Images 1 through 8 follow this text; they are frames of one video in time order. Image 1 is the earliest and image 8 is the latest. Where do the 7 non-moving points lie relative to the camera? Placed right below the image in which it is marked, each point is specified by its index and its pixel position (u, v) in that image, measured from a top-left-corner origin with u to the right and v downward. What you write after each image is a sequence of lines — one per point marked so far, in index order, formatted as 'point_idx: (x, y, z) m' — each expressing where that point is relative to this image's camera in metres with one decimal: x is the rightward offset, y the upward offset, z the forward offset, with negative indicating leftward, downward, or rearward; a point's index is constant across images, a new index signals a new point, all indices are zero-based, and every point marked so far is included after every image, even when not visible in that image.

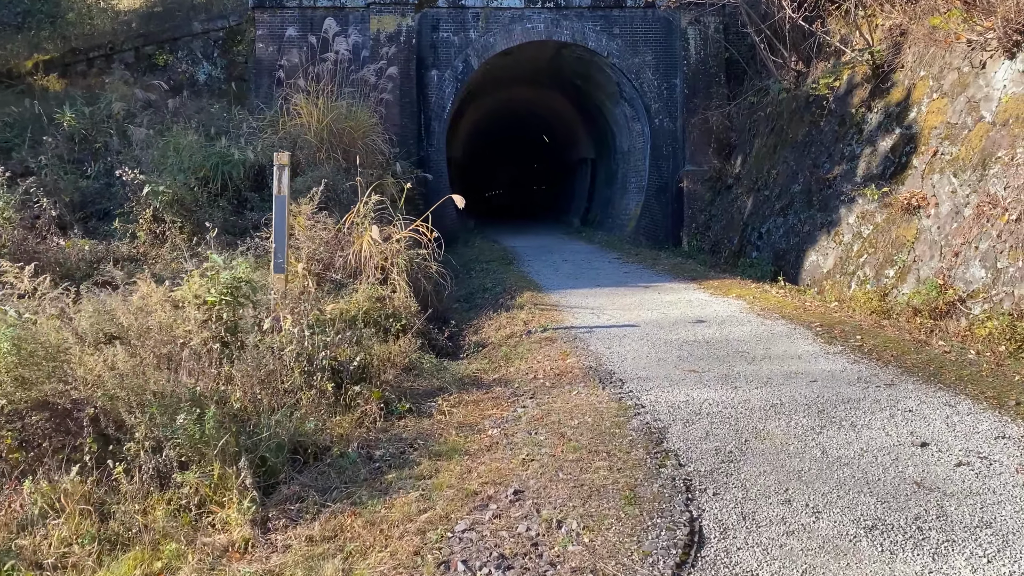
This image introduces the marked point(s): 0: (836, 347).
0: (+2.1, -0.4, +5.0) m
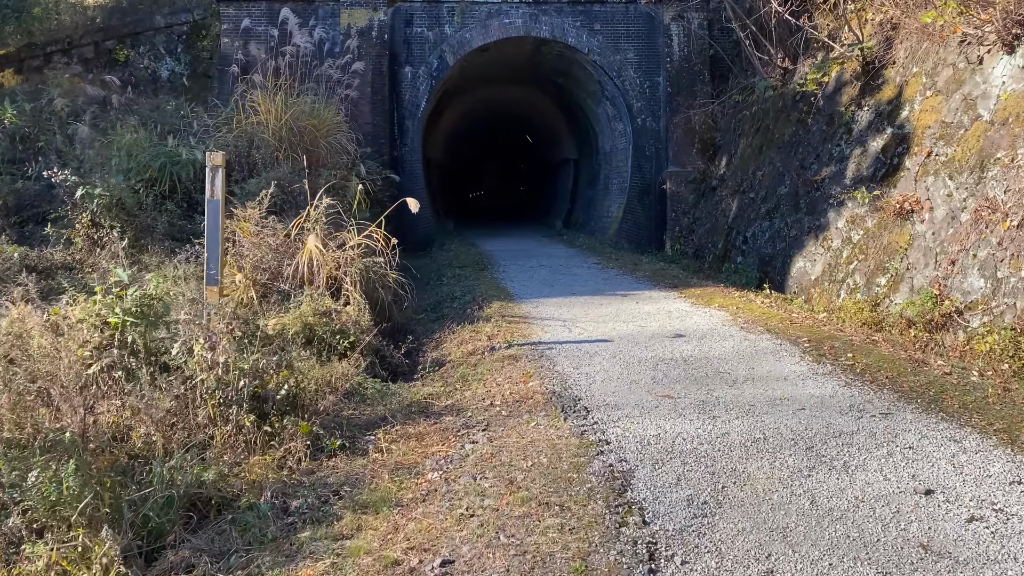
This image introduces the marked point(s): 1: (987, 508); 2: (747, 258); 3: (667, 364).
0: (+1.9, -0.5, +4.6) m
1: (+1.7, -0.8, +2.7) m
2: (+2.8, +0.4, +9.3) m
3: (+0.9, -0.5, +4.7) m
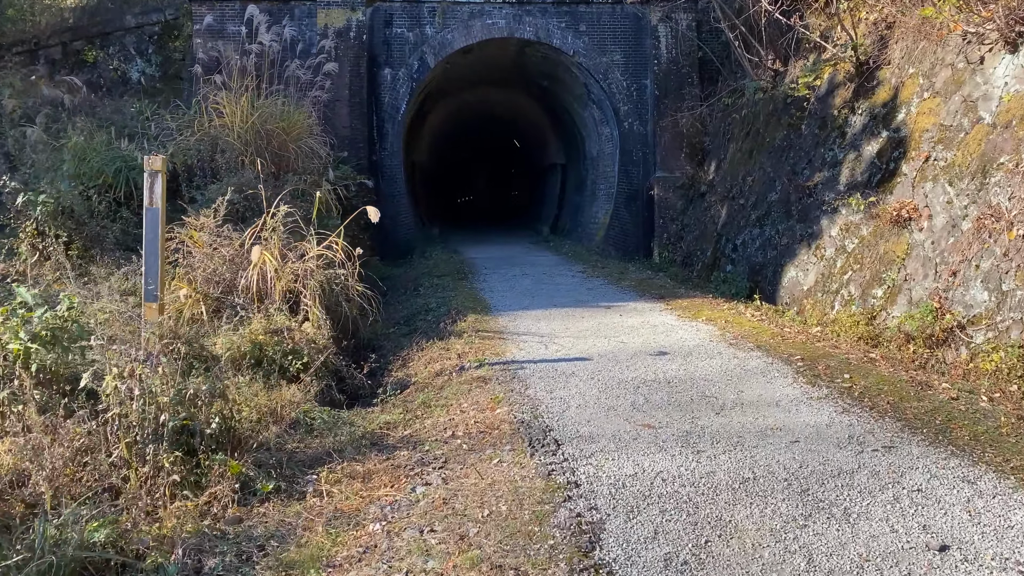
0: (+1.7, -0.6, +4.2) m
1: (+1.5, -0.8, +2.3) m
2: (+2.6, +0.3, +8.9) m
3: (+0.8, -0.6, +4.3) m
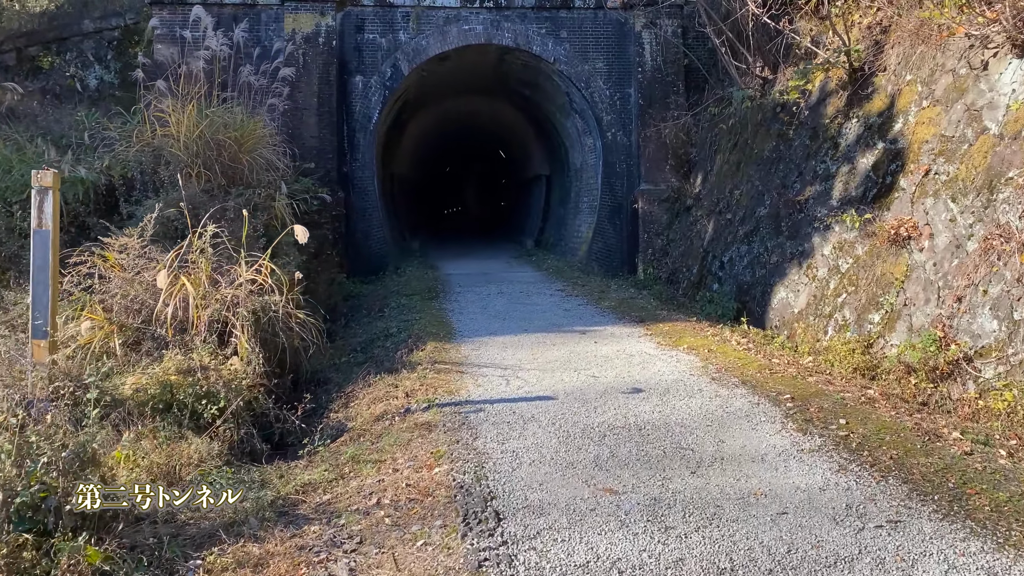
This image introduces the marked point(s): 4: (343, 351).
0: (+1.4, -0.7, +3.6) m
1: (+1.3, -1.0, +1.7) m
2: (+2.3, 0.0, +8.4) m
3: (+0.5, -0.7, +3.8) m
4: (-1.4, -0.5, +6.4) m
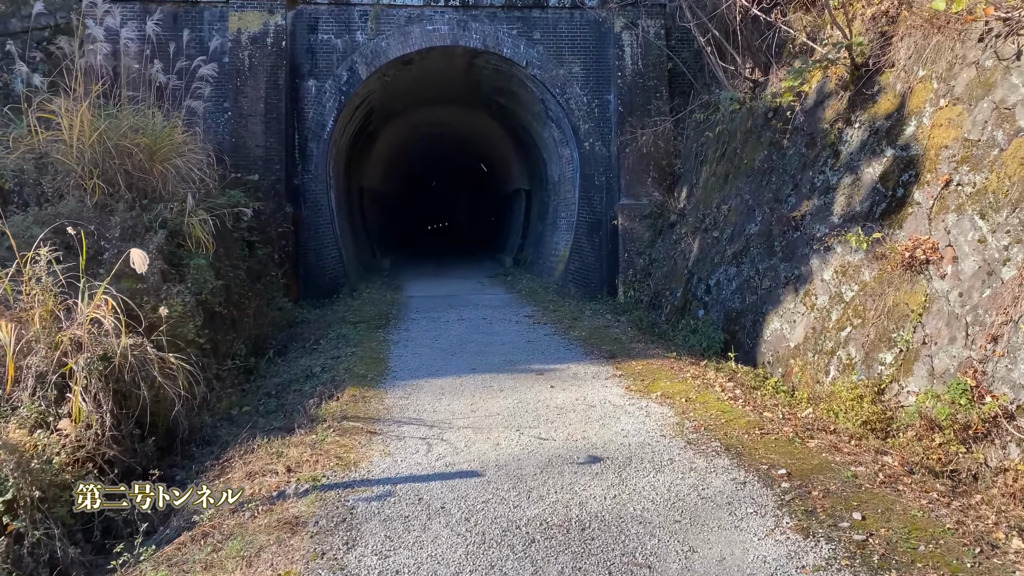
0: (+1.0, -0.9, +2.6) m
1: (+0.9, -1.1, +0.7) m
2: (+1.9, -0.2, +7.4) m
3: (+0.1, -0.9, +2.7) m
4: (-1.8, -0.7, +5.4) m
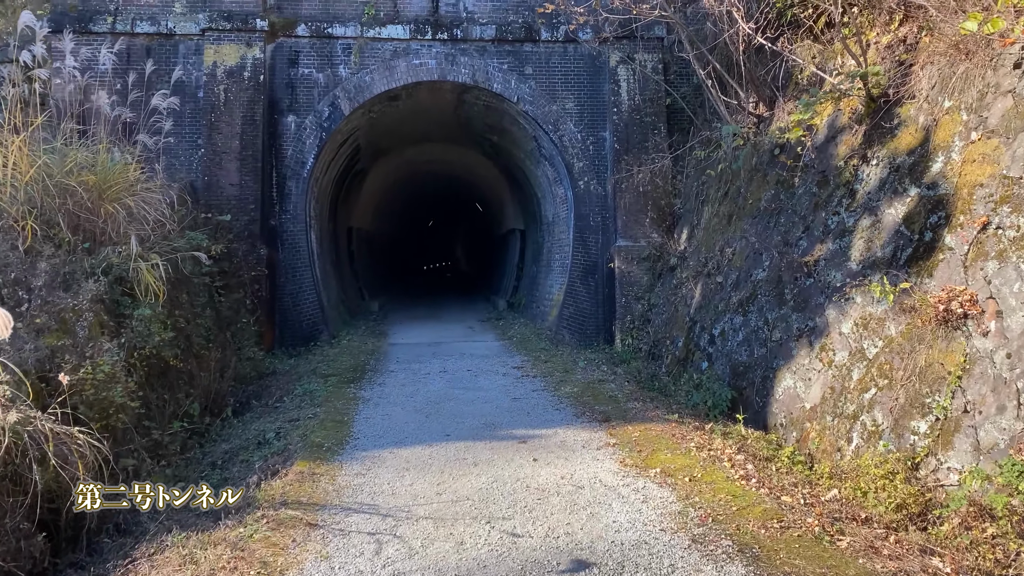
0: (+0.9, -1.1, +1.9) m
1: (+0.8, -1.2, 0.0) m
2: (+1.8, -0.7, +6.7) m
3: (0.0, -1.1, +2.1) m
4: (-1.9, -1.1, +4.7) m
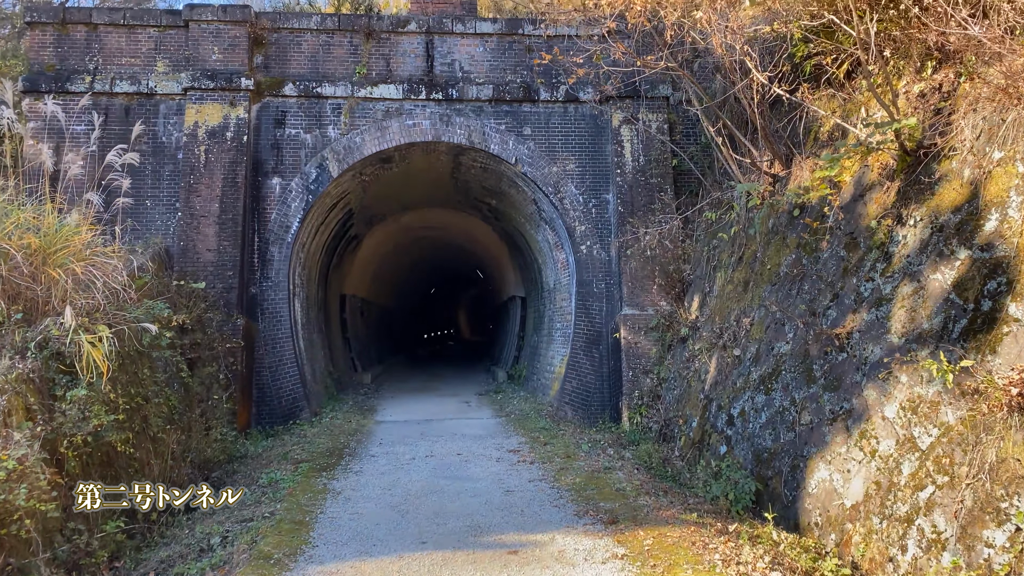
0: (+0.8, -1.3, +1.2) m
1: (+0.7, -1.2, -0.8) m
2: (+1.7, -1.3, +6.0) m
3: (-0.1, -1.3, +1.3) m
4: (-2.0, -1.5, +3.9) m
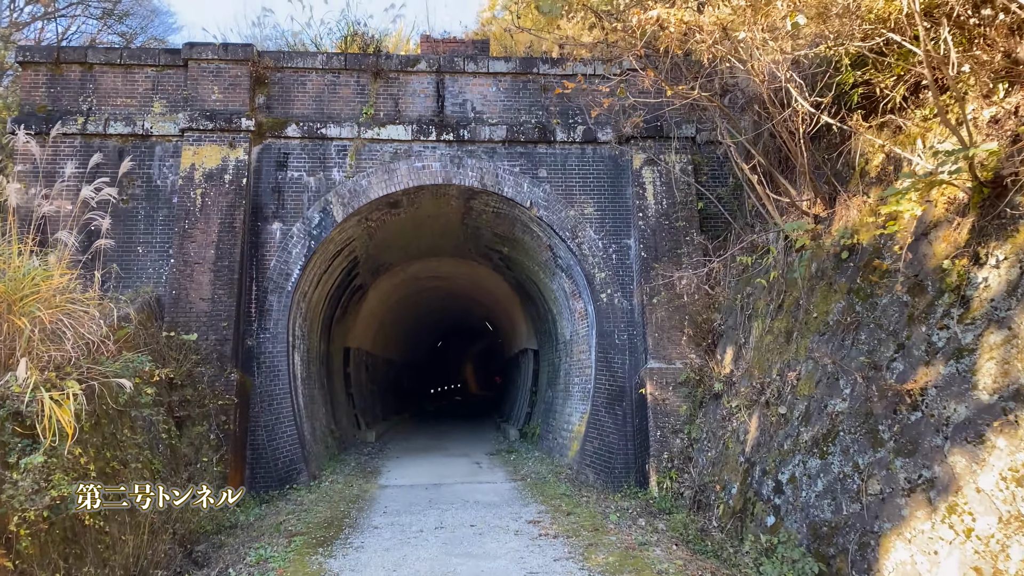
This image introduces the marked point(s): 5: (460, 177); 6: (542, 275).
0: (+0.9, -1.3, +0.4) m
1: (+0.8, -1.1, -1.5) m
2: (+1.9, -1.6, +5.2) m
3: (0.0, -1.3, +0.6) m
4: (-1.9, -1.7, +3.2) m
5: (-0.6, +1.3, +8.7) m
6: (+0.4, +0.2, +10.3) m
